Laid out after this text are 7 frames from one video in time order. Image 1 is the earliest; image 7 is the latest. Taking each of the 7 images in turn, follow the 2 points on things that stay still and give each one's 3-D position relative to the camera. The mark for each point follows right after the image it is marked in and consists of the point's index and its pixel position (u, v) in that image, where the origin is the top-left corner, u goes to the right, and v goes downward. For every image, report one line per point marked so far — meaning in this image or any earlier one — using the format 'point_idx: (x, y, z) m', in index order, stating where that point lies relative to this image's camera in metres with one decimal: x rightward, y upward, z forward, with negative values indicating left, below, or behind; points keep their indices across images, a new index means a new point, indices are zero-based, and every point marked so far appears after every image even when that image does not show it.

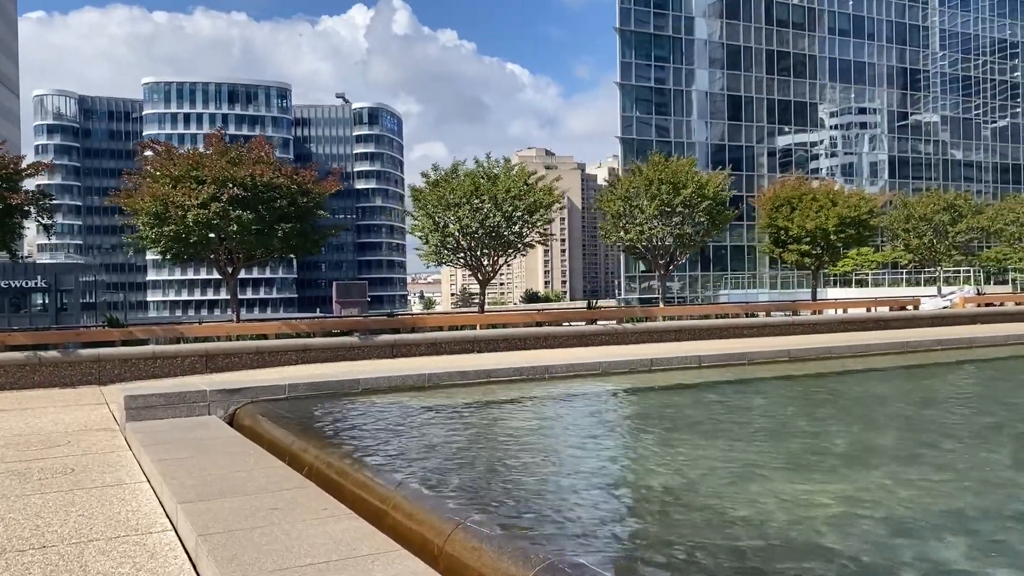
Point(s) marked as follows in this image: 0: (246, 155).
0: (-5.9, +3.0, +19.2) m
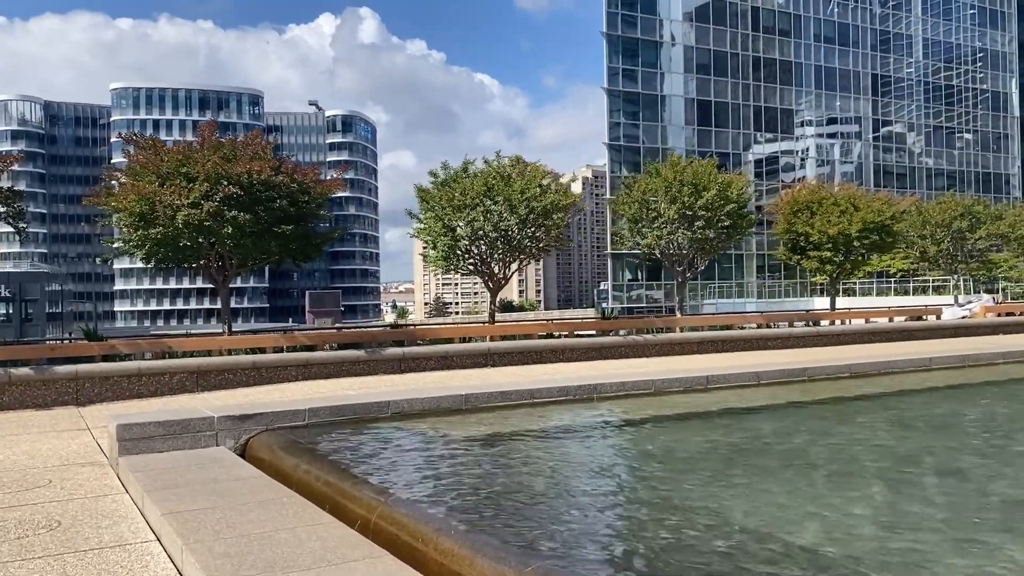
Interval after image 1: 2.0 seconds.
0: (-5.5, +2.8, +17.6) m
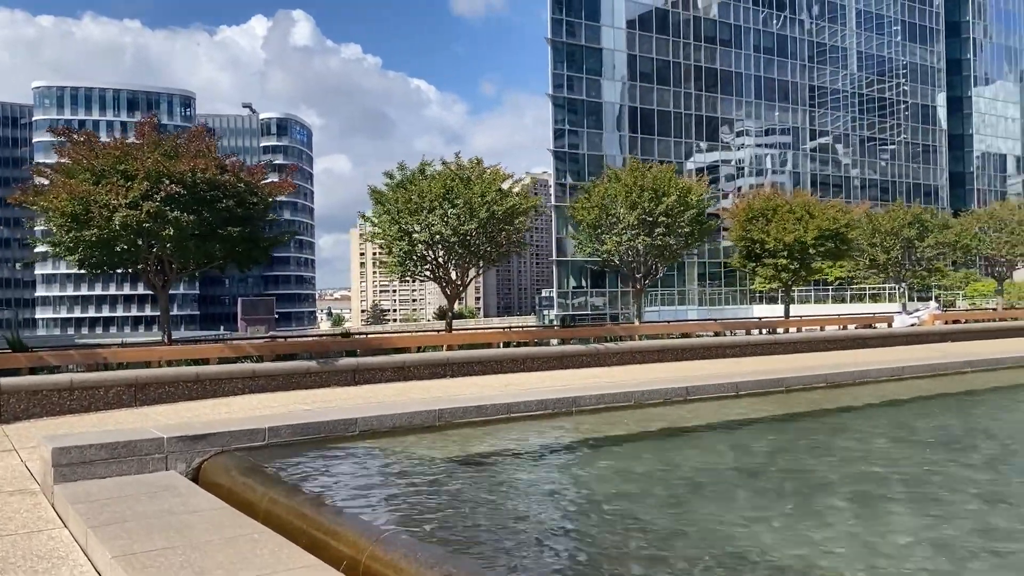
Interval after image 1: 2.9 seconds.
0: (-6.3, +2.7, +16.5) m
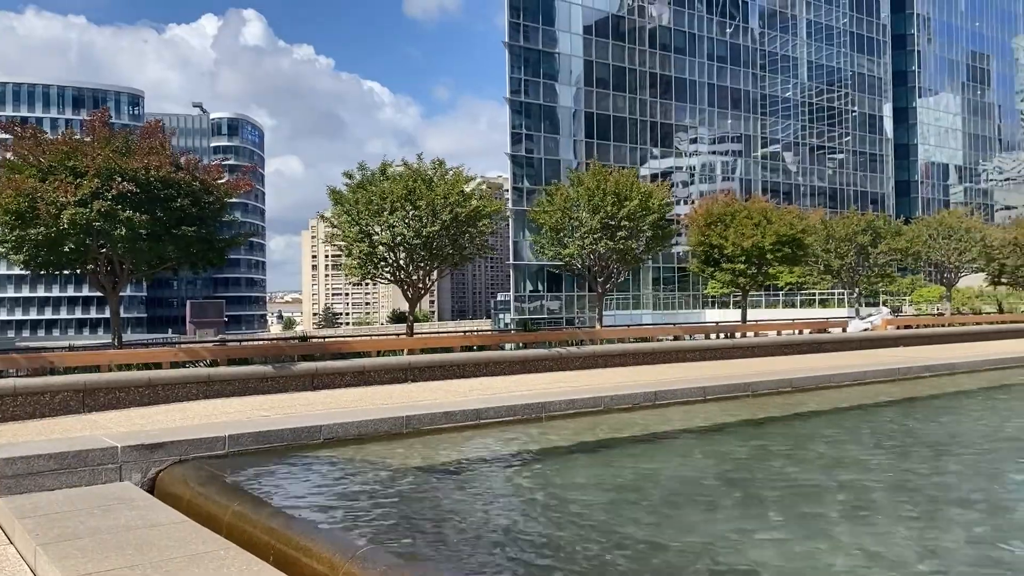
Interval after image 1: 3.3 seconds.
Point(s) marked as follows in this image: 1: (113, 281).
0: (-7.0, +2.6, +15.9) m
1: (-7.8, +0.2, +16.8) m
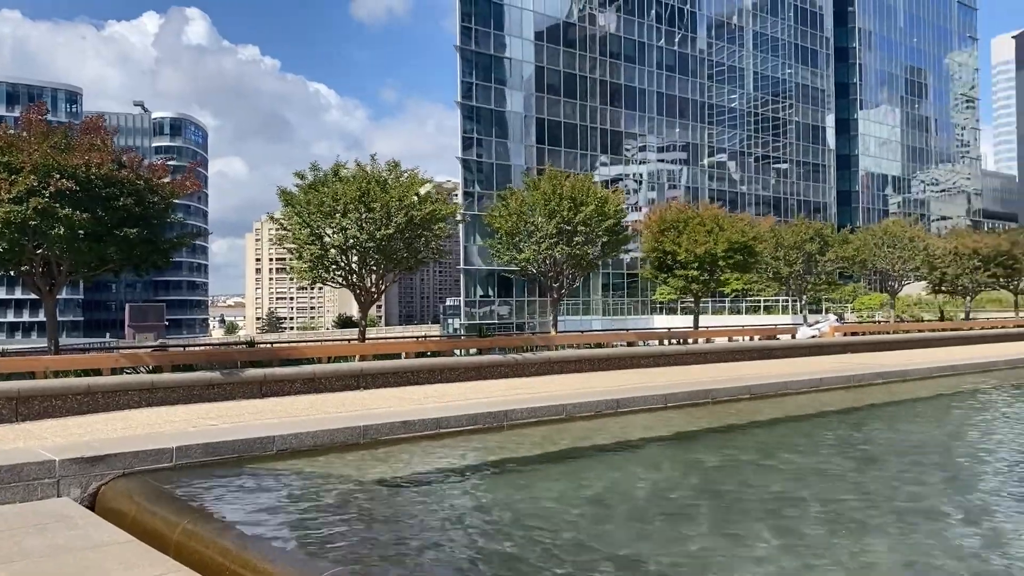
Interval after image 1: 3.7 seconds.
0: (-7.7, +2.6, +15.2) m
1: (-8.6, +0.1, +16.1) m
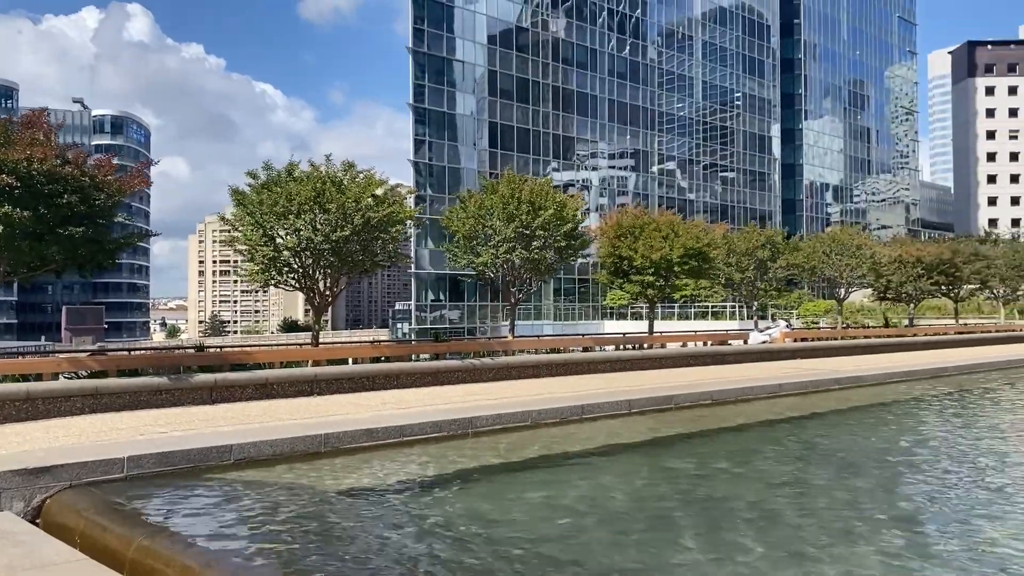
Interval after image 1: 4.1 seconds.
0: (-8.4, +2.6, +14.5) m
1: (-9.4, +0.1, +15.3) m
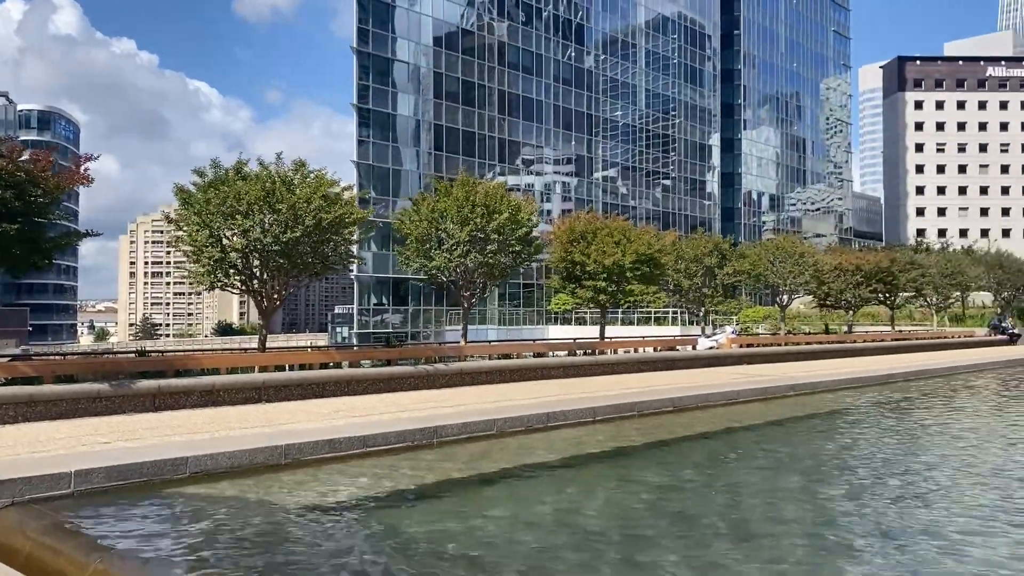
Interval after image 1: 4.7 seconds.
0: (-9.0, +2.6, +13.7) m
1: (-10.1, +0.1, +14.3) m
